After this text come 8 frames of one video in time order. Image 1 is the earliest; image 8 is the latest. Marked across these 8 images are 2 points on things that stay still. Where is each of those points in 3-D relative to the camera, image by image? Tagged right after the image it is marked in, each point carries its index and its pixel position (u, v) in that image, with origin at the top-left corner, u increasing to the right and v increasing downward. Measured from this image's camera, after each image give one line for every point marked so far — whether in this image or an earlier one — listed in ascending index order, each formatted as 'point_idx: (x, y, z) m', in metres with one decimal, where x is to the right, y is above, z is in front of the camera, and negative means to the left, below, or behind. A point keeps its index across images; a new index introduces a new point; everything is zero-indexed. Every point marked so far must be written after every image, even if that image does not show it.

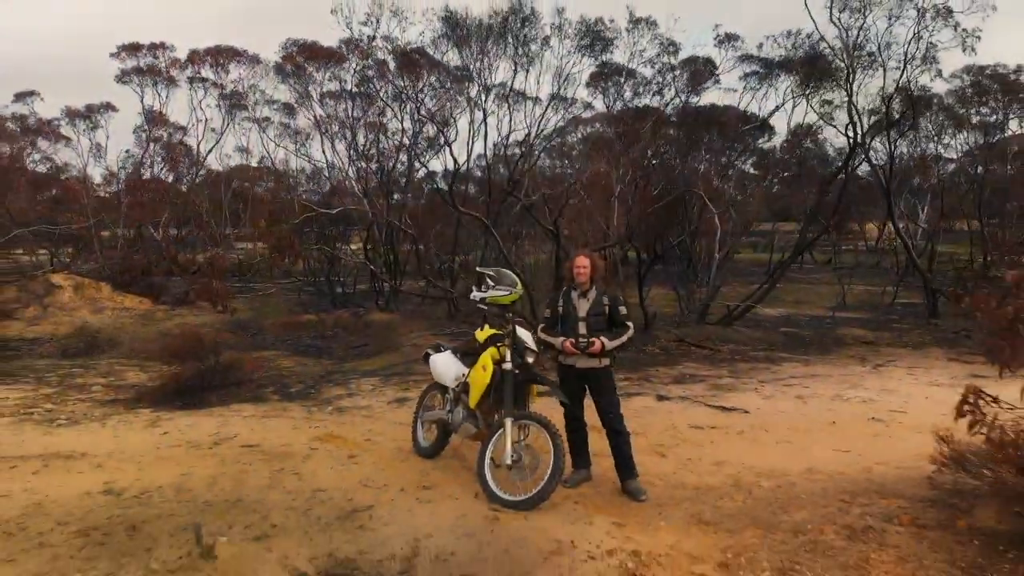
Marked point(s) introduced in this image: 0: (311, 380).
0: (-1.4, -0.7, +7.4) m
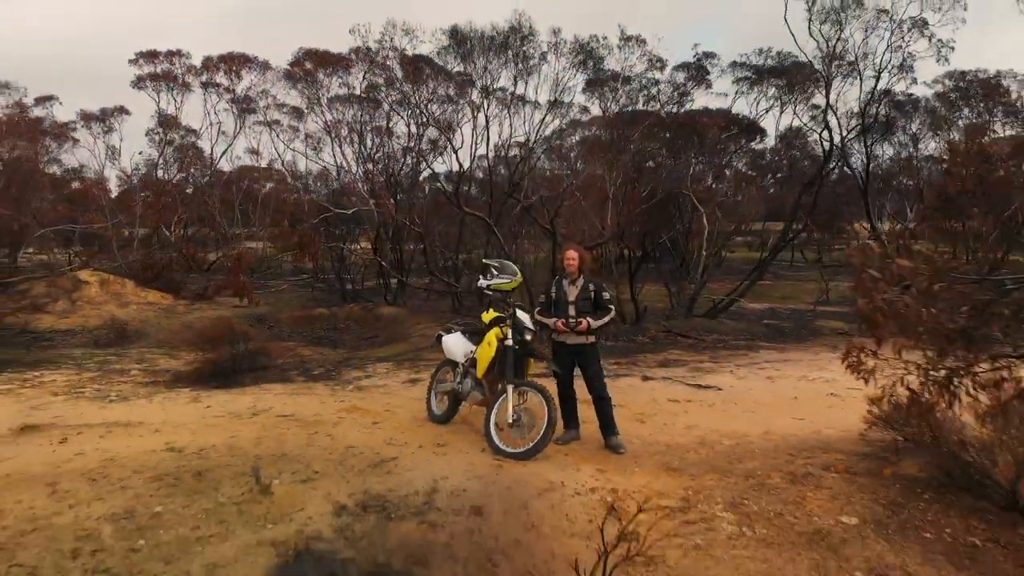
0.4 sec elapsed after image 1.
0: (-1.4, -0.6, +8.1) m
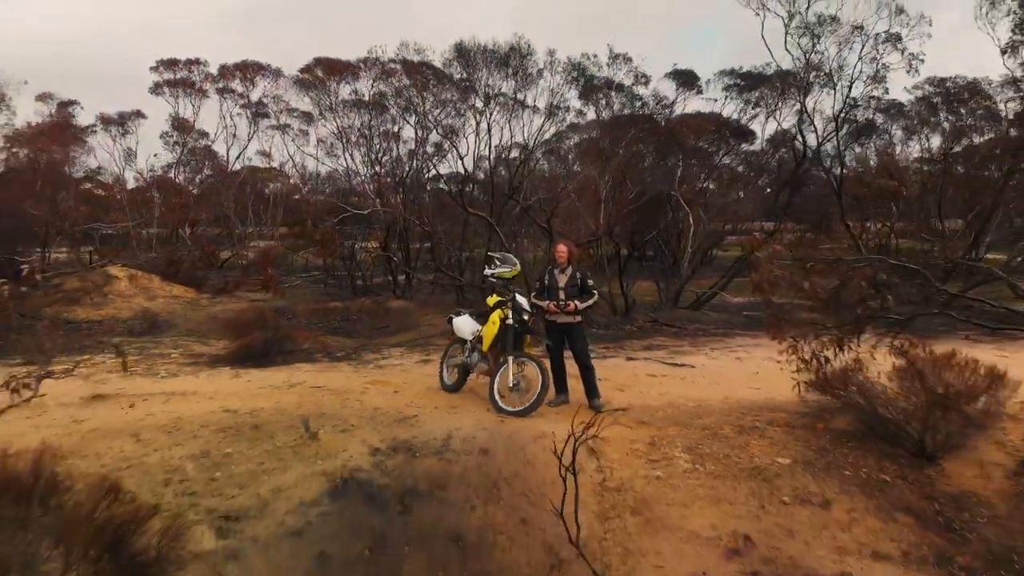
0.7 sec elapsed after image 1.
0: (-1.4, -0.6, +9.0) m
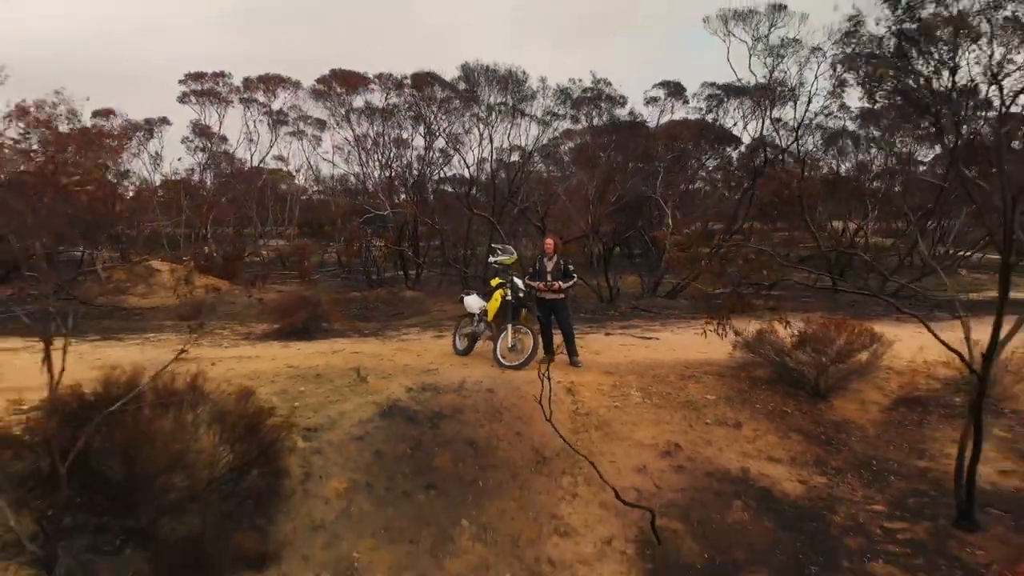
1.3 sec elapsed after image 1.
0: (-1.4, -0.5, +10.6) m
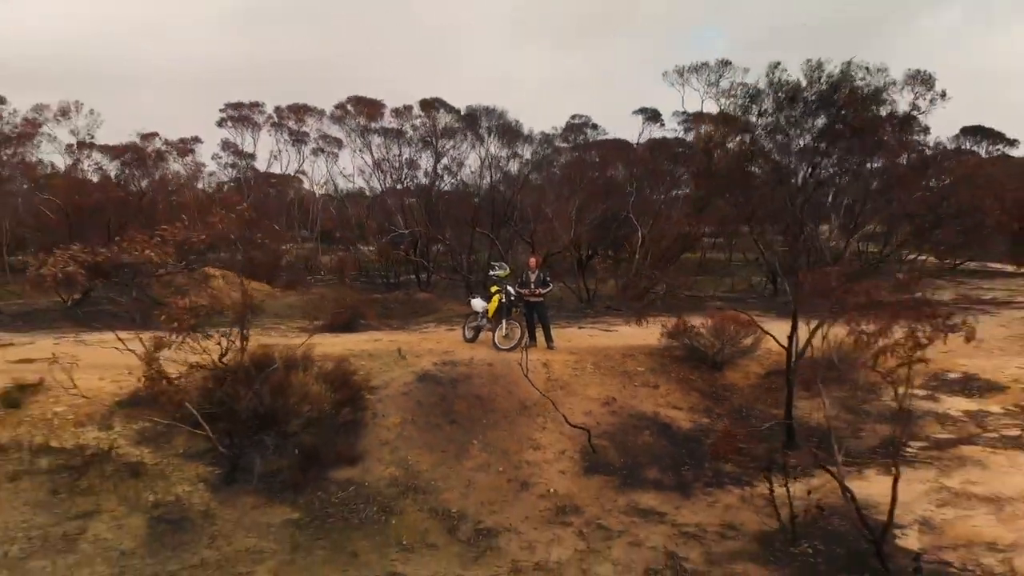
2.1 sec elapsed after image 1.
0: (-1.5, -0.5, +13.6) m
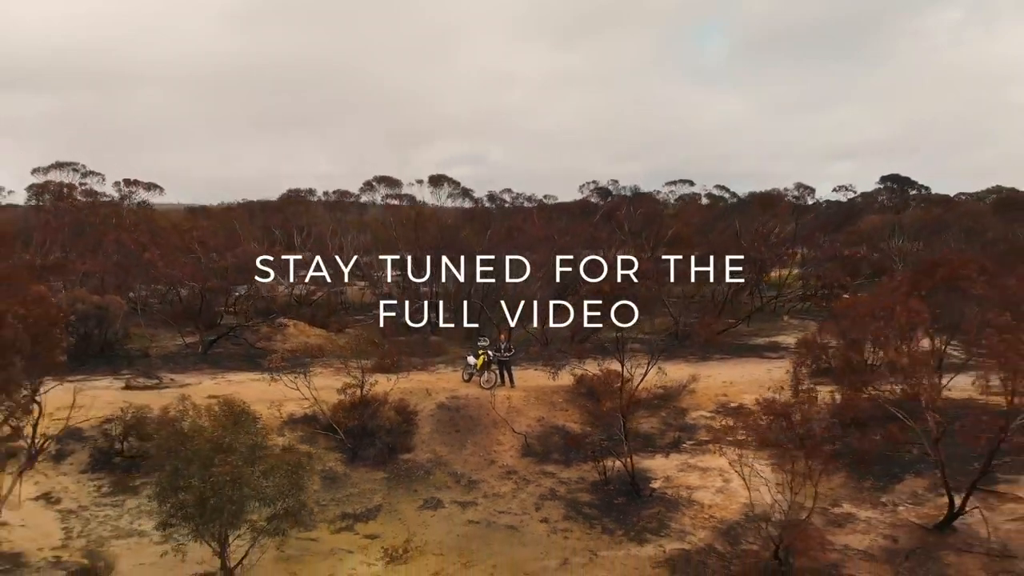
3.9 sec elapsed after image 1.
0: (-1.9, -1.7, +21.6) m
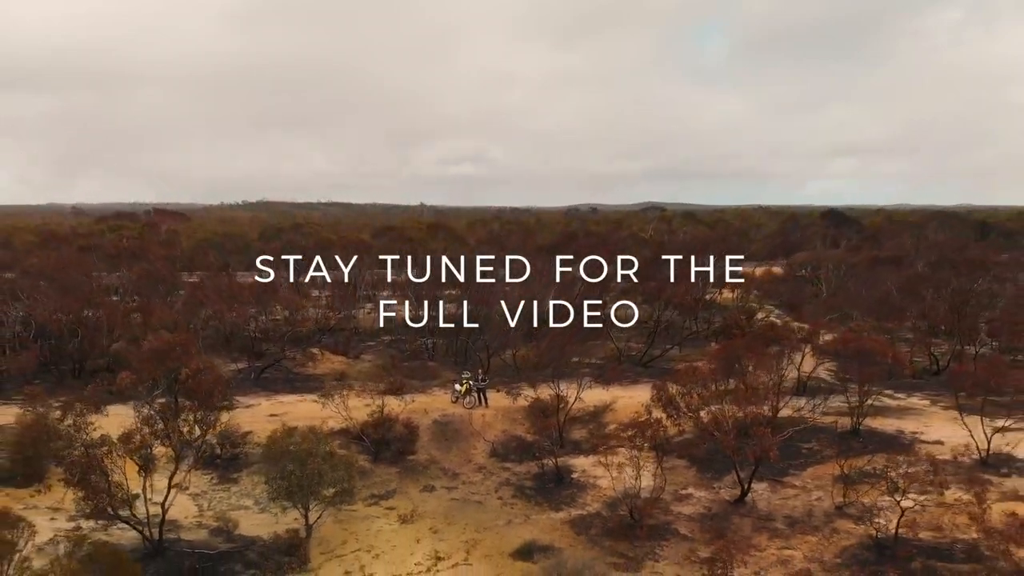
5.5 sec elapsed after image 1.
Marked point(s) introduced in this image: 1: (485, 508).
0: (-2.6, -3.0, +29.0) m
1: (-0.5, -4.4, +19.9) m
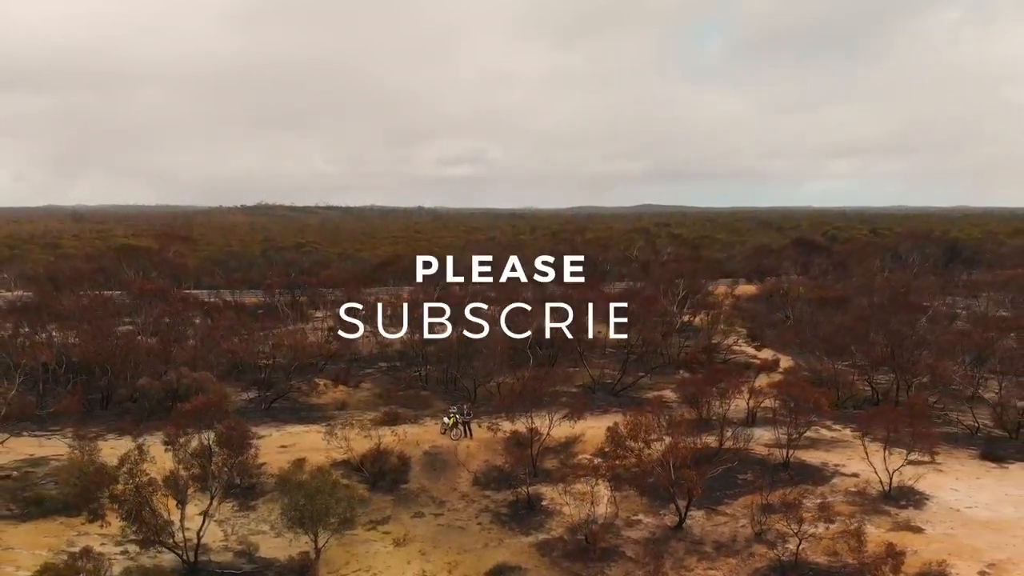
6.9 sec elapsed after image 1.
0: (-3.1, -4.4, +32.7) m
1: (-1.1, -5.7, +23.5) m
